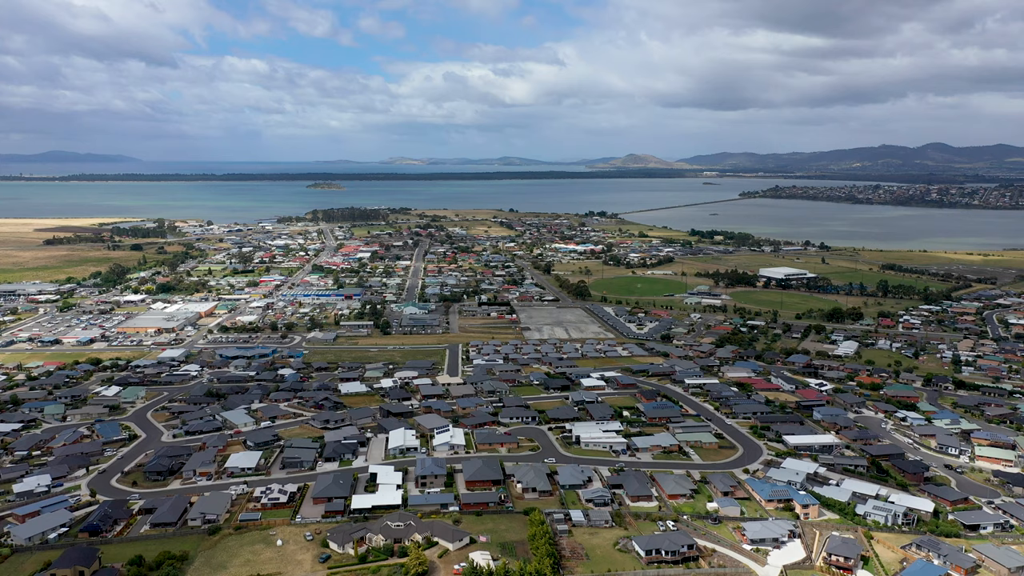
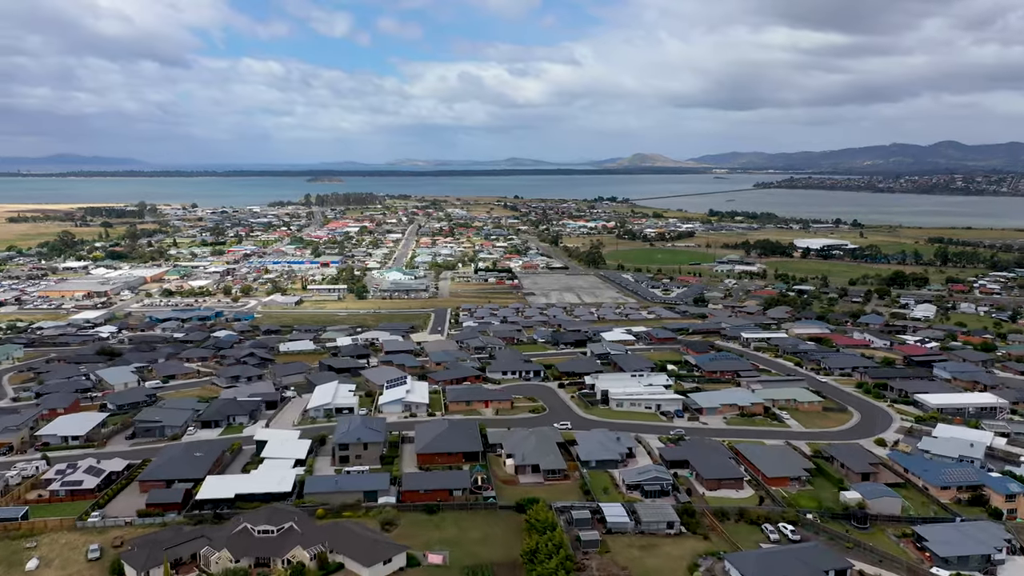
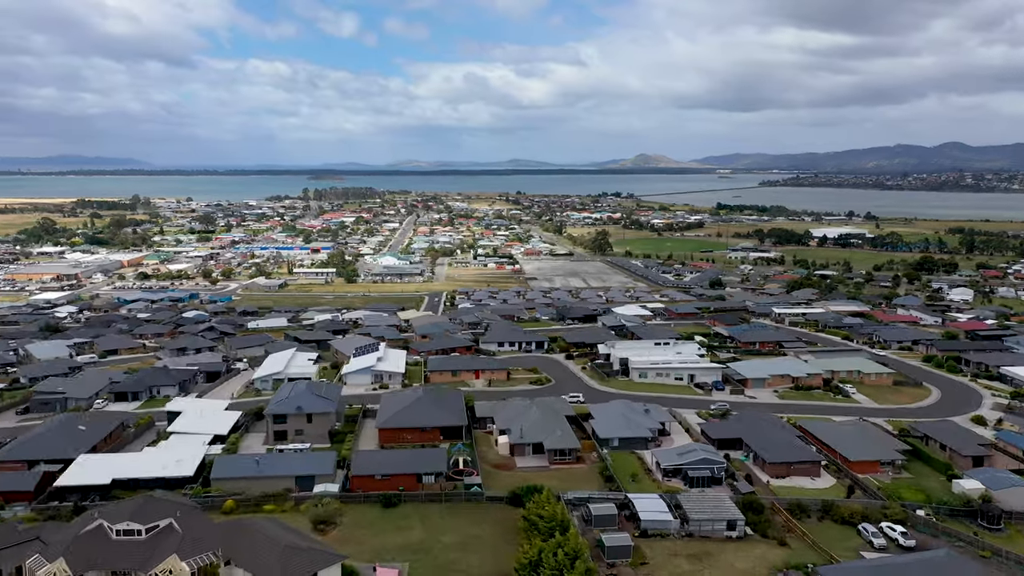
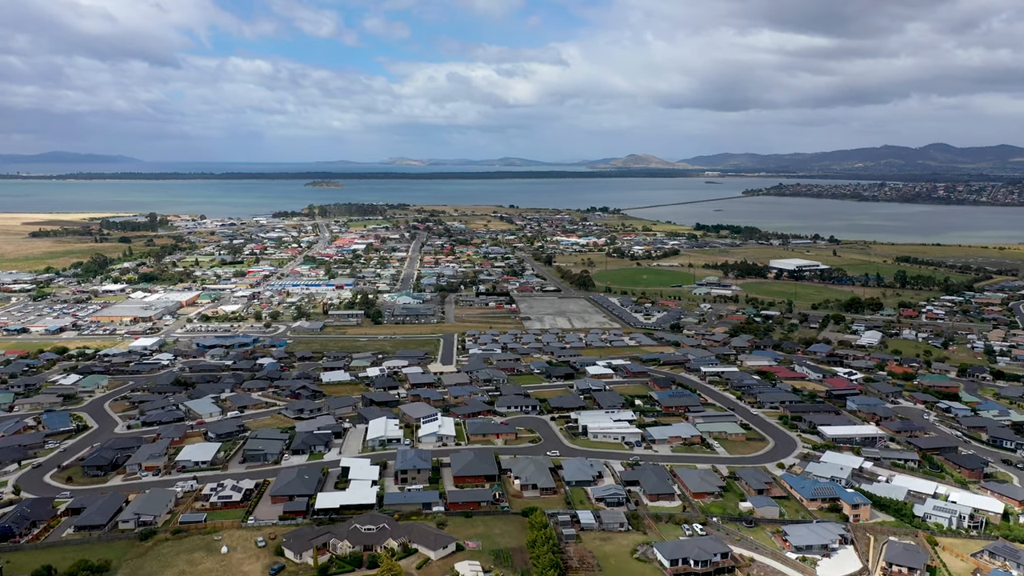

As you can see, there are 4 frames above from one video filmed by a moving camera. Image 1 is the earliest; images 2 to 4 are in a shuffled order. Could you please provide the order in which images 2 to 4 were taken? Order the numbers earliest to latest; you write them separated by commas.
4, 2, 3
